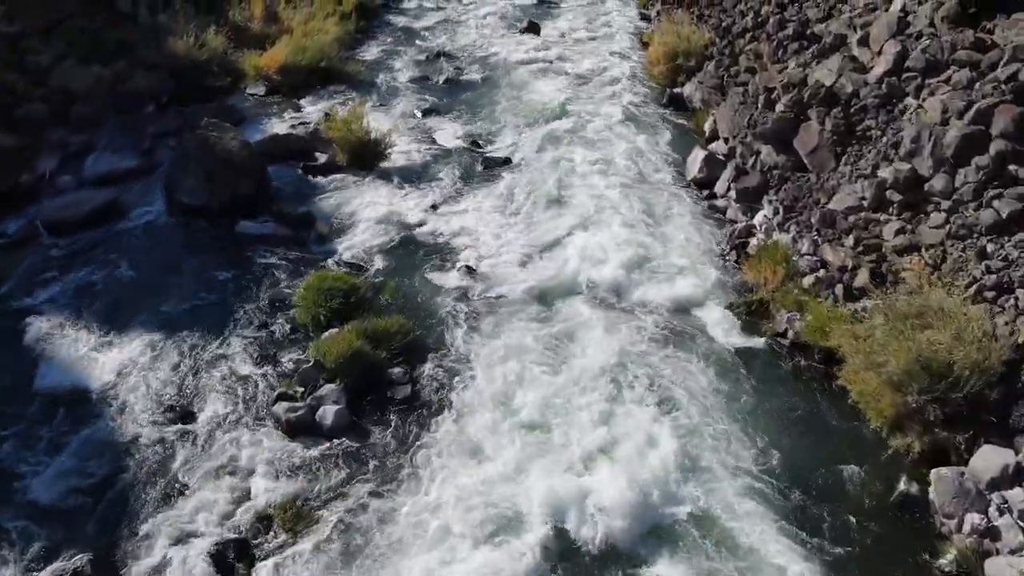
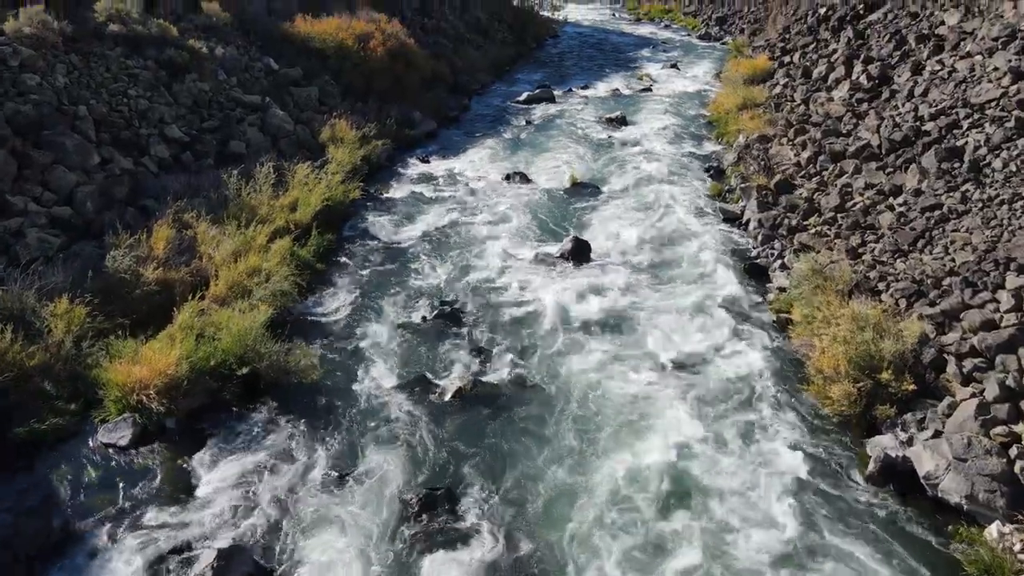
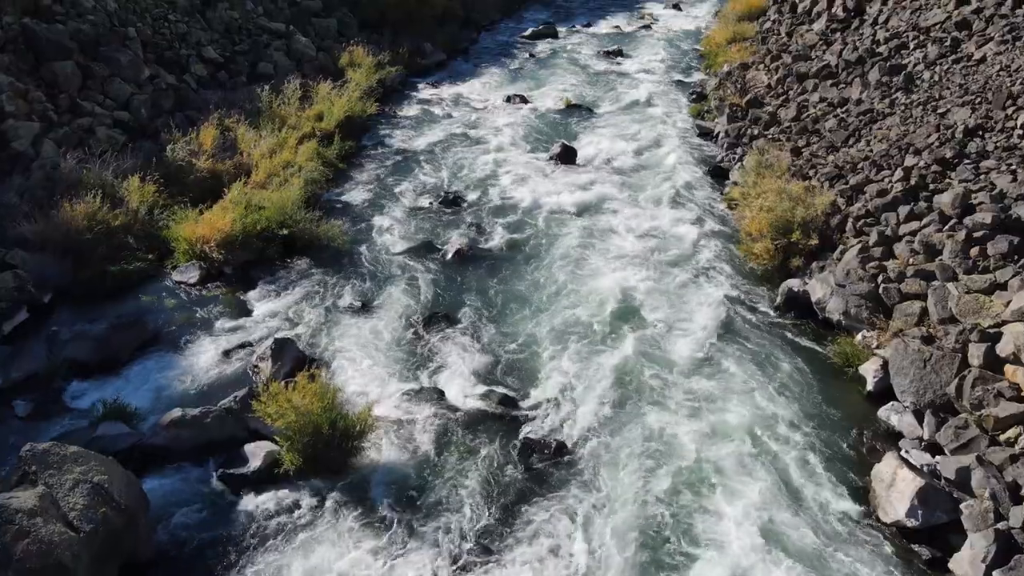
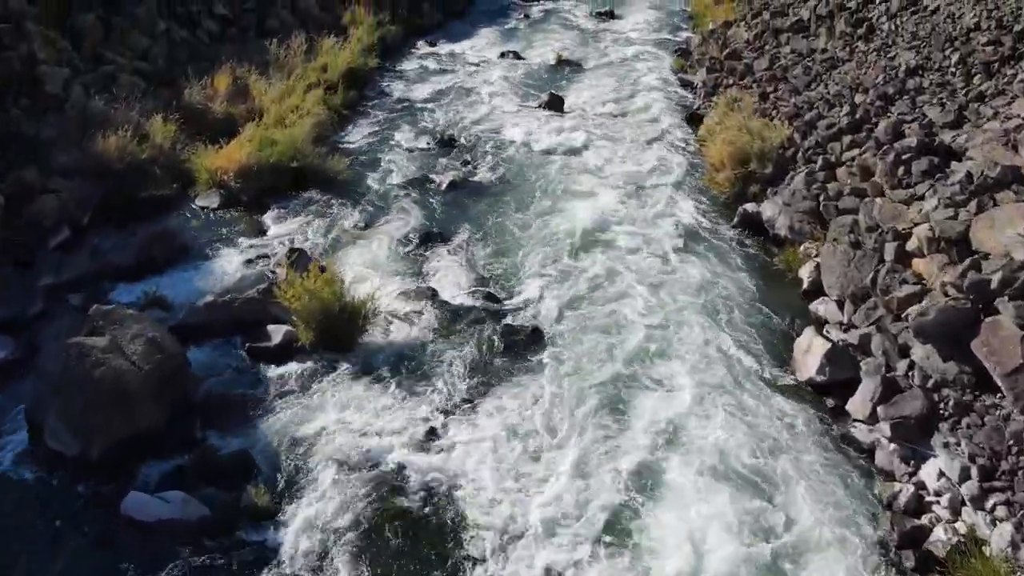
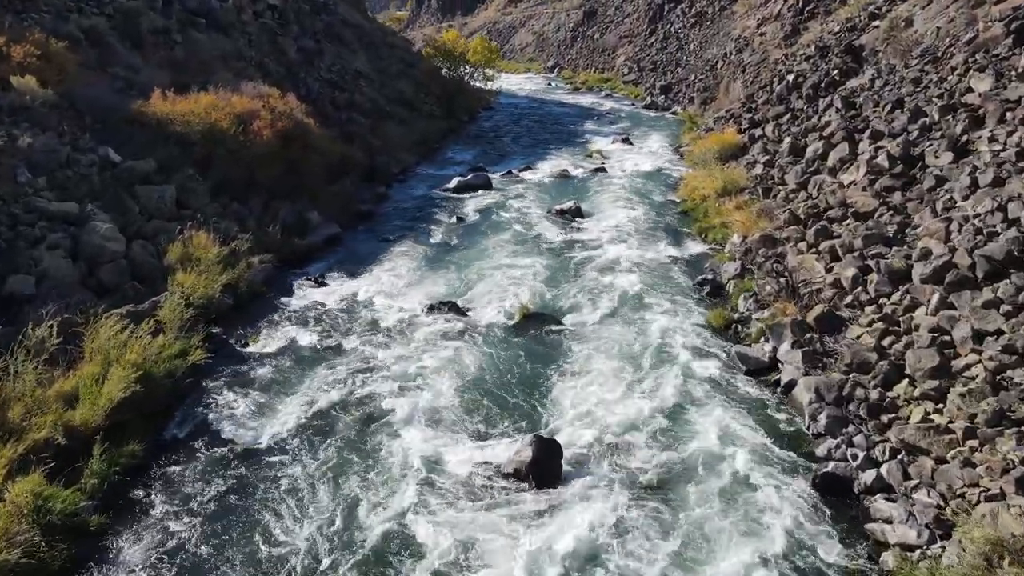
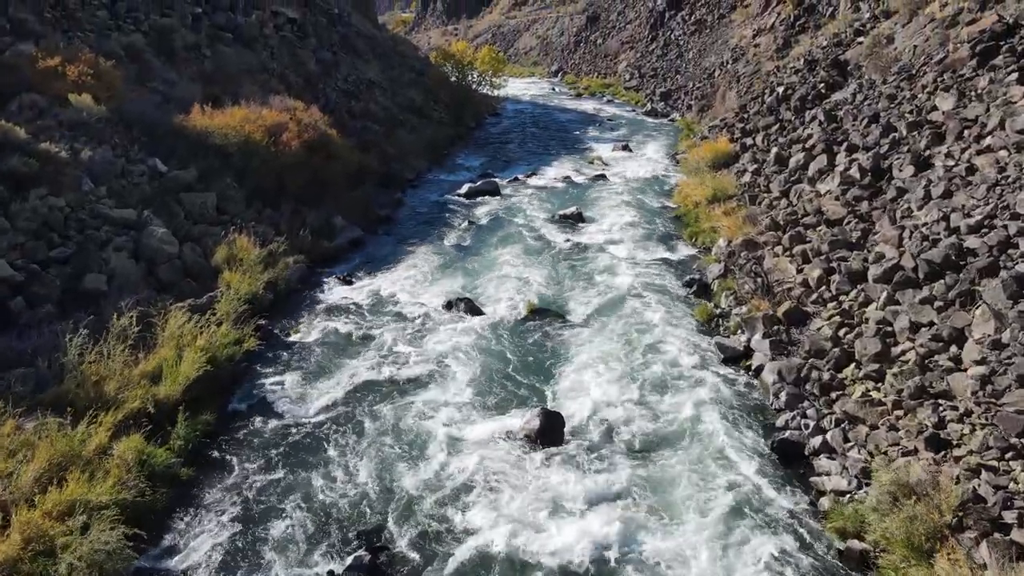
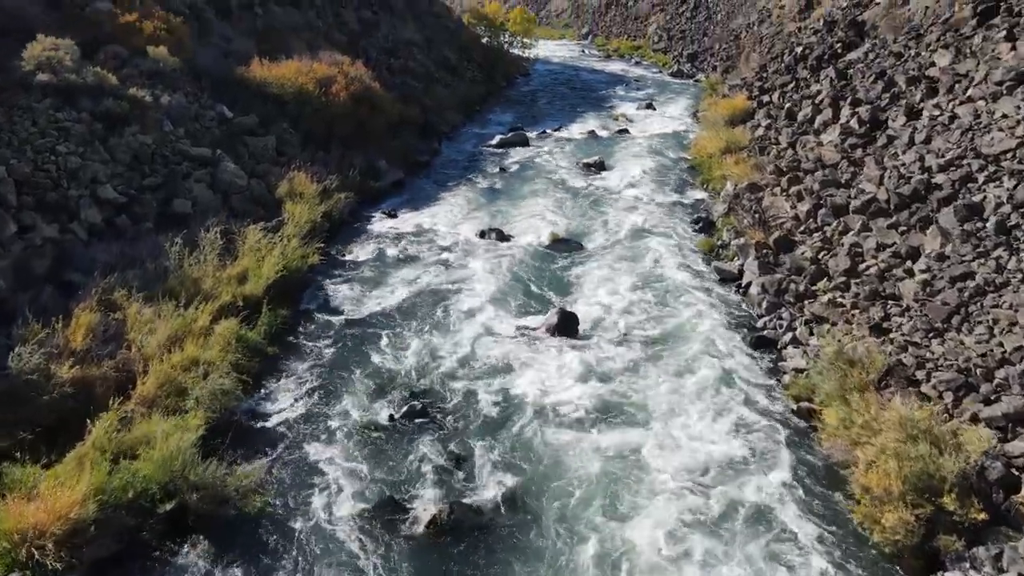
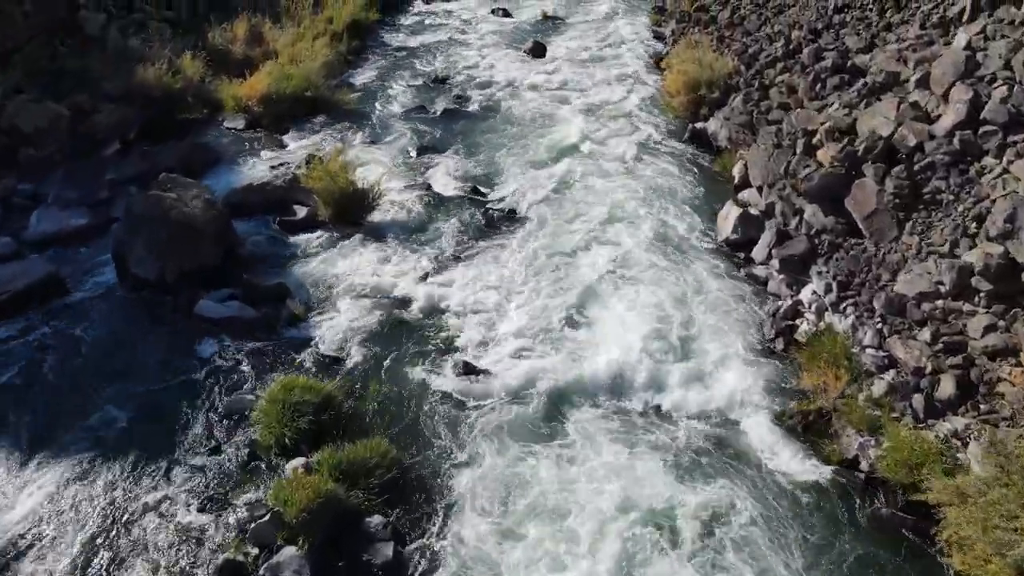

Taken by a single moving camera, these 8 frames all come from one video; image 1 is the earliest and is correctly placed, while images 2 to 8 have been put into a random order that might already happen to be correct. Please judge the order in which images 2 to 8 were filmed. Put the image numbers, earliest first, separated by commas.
8, 4, 3, 2, 7, 6, 5
